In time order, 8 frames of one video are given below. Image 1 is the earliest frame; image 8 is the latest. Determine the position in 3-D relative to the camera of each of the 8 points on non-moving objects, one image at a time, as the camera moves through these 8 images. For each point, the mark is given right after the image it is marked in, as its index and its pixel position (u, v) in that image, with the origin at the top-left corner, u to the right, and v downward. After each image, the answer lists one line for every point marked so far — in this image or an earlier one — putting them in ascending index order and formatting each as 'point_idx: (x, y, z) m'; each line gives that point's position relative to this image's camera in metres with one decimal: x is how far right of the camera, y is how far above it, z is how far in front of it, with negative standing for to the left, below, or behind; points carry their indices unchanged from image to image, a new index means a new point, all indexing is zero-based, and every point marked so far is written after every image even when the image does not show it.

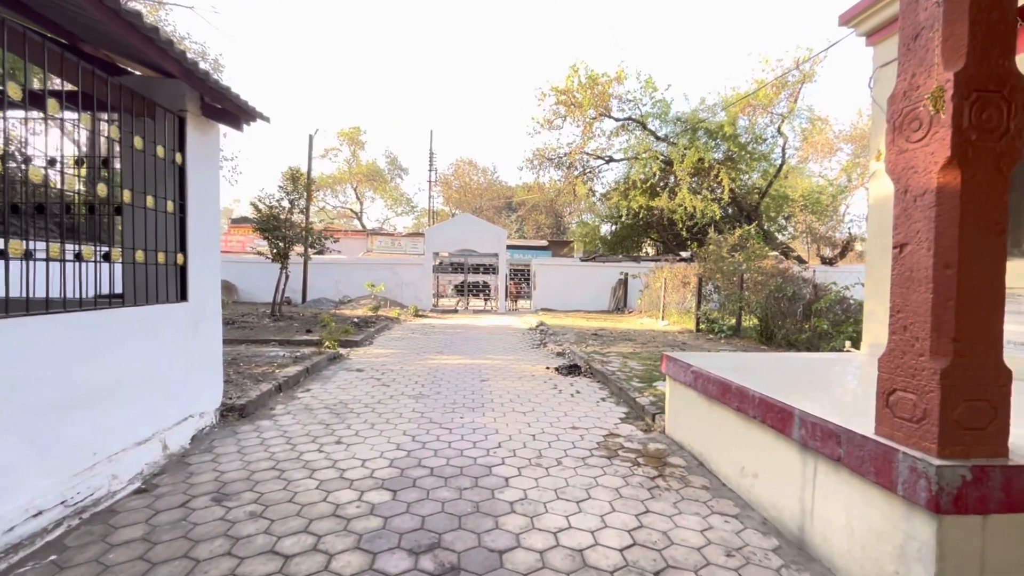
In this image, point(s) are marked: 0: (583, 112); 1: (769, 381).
0: (+2.5, +6.1, +16.8) m
1: (+2.0, -0.6, +3.8) m
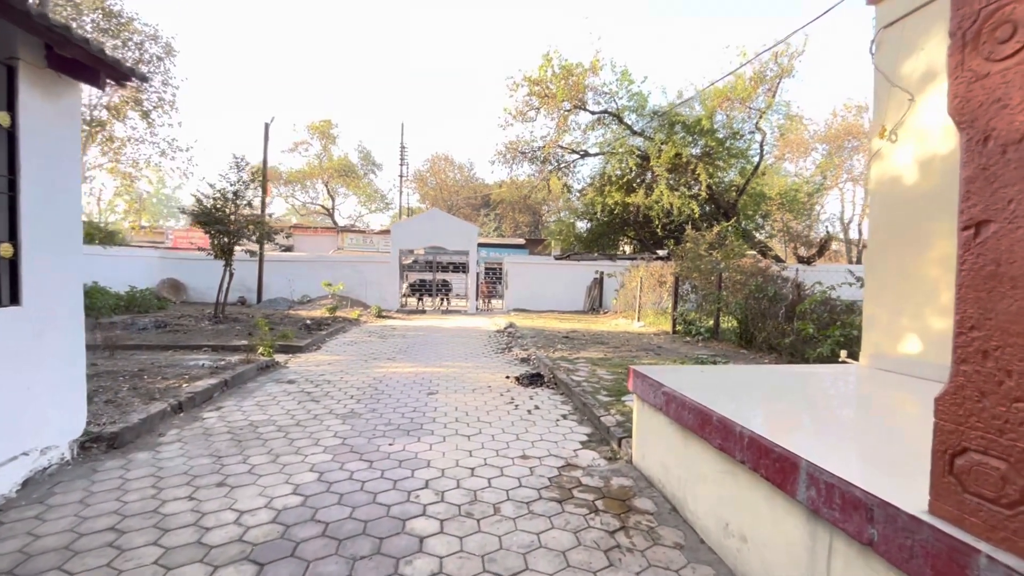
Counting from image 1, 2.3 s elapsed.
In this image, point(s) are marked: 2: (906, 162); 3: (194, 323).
0: (+1.5, +6.1, +16.1) m
1: (+1.6, -0.6, +3.1) m
2: (+2.8, +0.9, +3.4) m
3: (-6.3, -0.7, +9.5) m
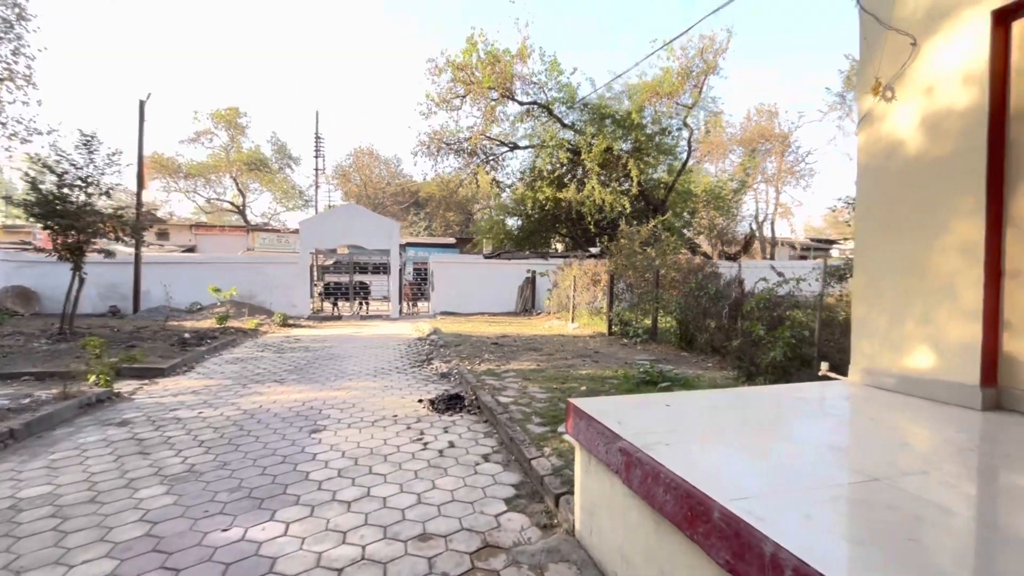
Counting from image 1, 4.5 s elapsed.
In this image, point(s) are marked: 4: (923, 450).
0: (-0.9, +6.1, +15.1) m
1: (+1.1, -0.6, +2.3) m
2: (+2.2, +0.9, +2.7) m
3: (-7.6, -0.8, +7.5) m
4: (+1.7, -0.7, +2.0) m
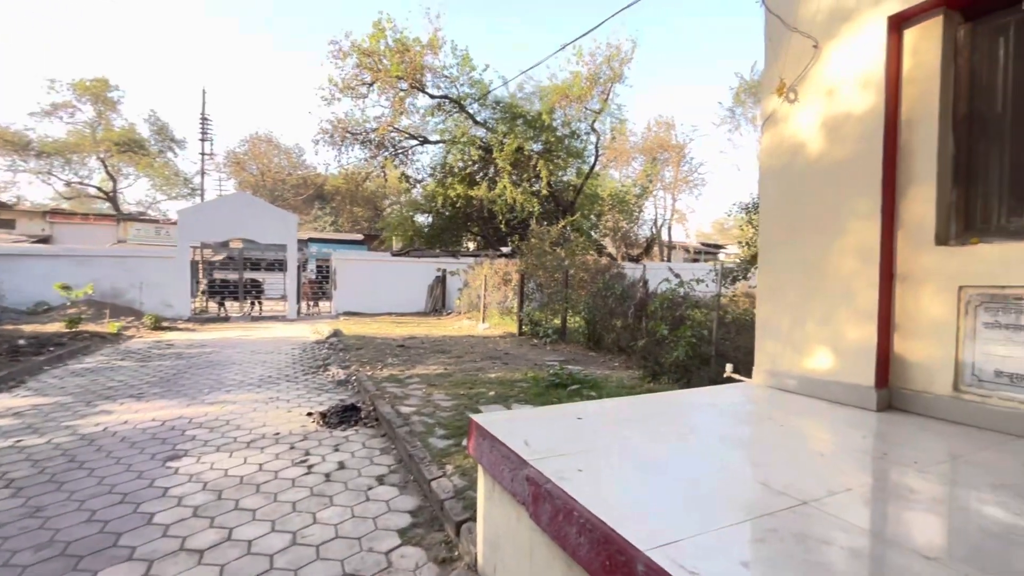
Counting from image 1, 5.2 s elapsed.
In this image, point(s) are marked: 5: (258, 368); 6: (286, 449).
0: (-3.6, +6.1, +14.4) m
1: (+0.6, -0.6, +2.1) m
2: (+1.7, +0.9, +2.7) m
3: (-8.8, -0.8, +5.7) m
4: (+1.3, -0.7, +2.0) m
5: (-3.5, -1.1, +6.7) m
6: (-1.7, -1.2, +3.6) m
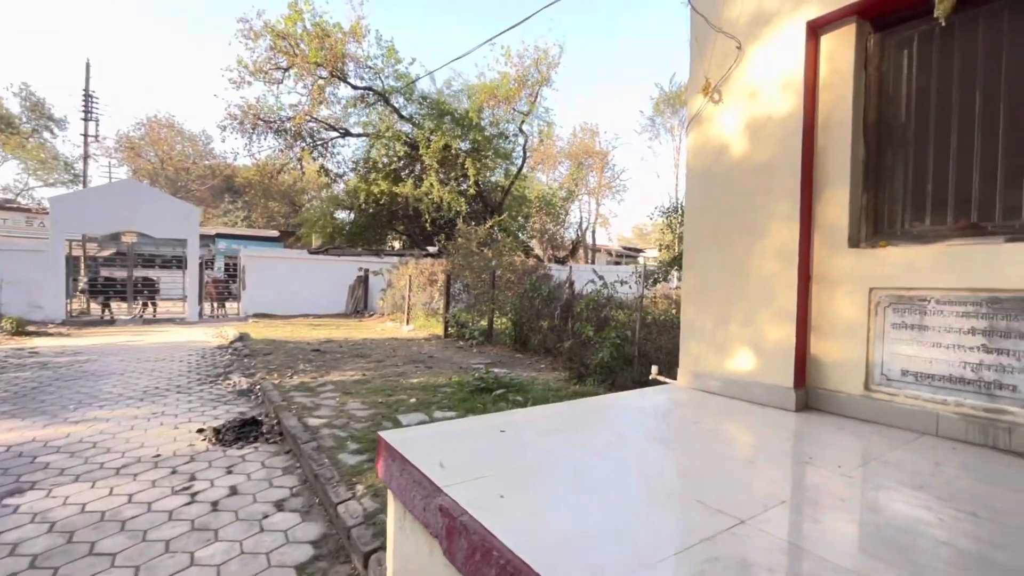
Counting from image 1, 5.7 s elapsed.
0: (-5.6, +6.1, +13.5) m
1: (+0.3, -0.6, +1.9) m
2: (+1.2, +0.9, +2.7) m
3: (-9.6, -0.8, +4.2) m
4: (+1.0, -0.7, +1.9) m
5: (-4.4, -1.1, +5.9) m
6: (-2.2, -1.2, +3.1) m
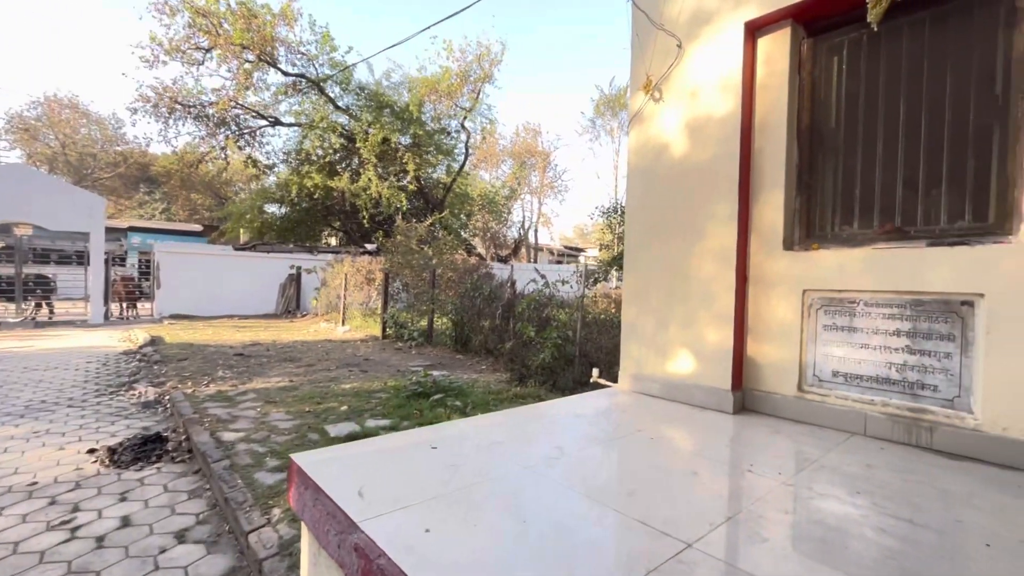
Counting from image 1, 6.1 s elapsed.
0: (-7.2, +6.2, +12.6) m
1: (0.0, -0.6, +1.8) m
2: (+0.9, +0.9, +2.7) m
3: (-10.0, -0.8, +2.9) m
4: (+0.7, -0.7, +1.9) m
5: (-5.1, -1.1, +5.1) m
6: (-2.6, -1.2, +2.7) m
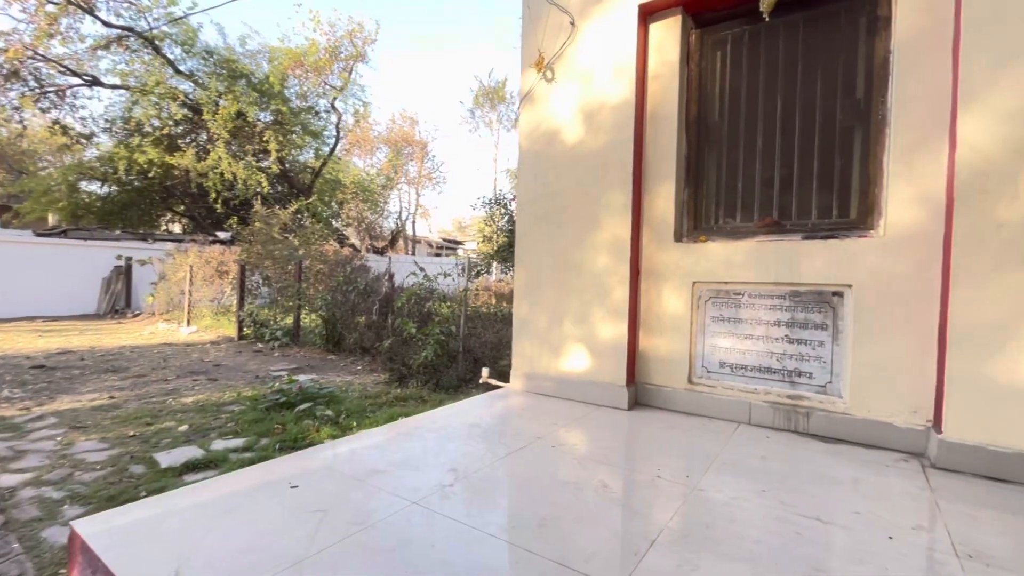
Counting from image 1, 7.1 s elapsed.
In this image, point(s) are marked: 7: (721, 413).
0: (-10.0, +6.3, +10.1) m
1: (-0.3, -0.6, +1.5) m
2: (+0.3, +0.9, +2.5) m
3: (-10.3, -0.8, +0.1) m
4: (+0.3, -0.7, +1.8) m
5: (-6.1, -1.1, +3.5) m
6: (-3.1, -1.2, +1.7) m
7: (+1.0, -0.6, +2.2) m
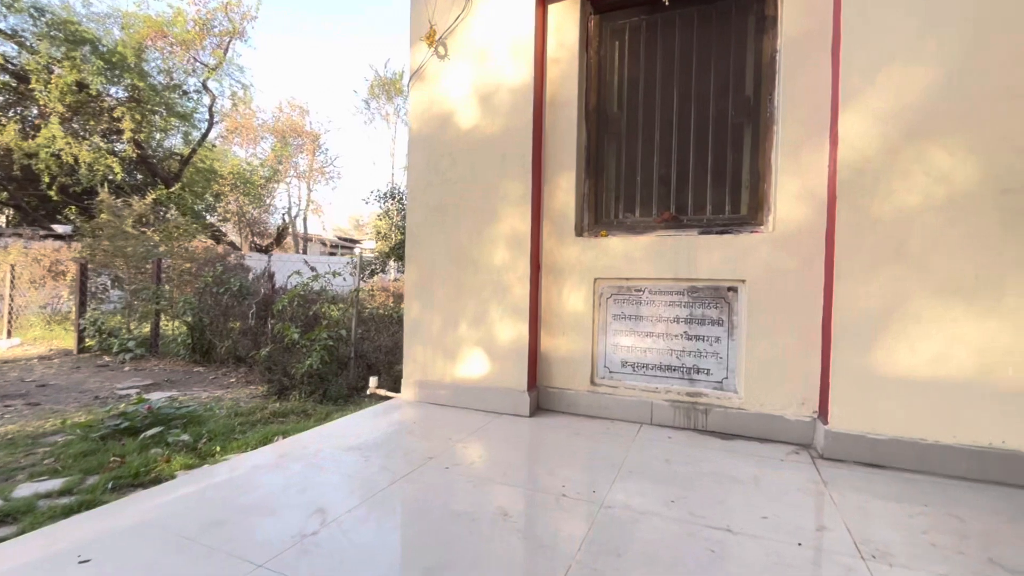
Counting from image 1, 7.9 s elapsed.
0: (-11.9, +6.2, +7.6) m
1: (-0.6, -0.6, +1.2) m
2: (-0.2, +0.9, +2.3) m
3: (-10.1, -0.9, -2.2) m
4: (0.0, -0.6, +1.6) m
5: (-6.7, -1.1, +2.0) m
6: (-3.3, -1.2, +0.8) m
7: (+0.5, -0.6, +2.1) m
